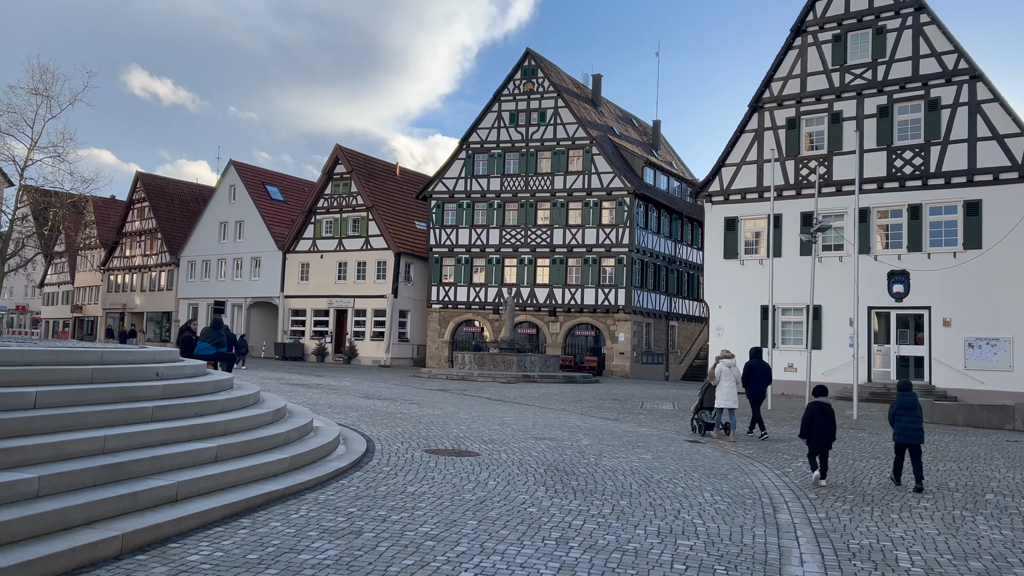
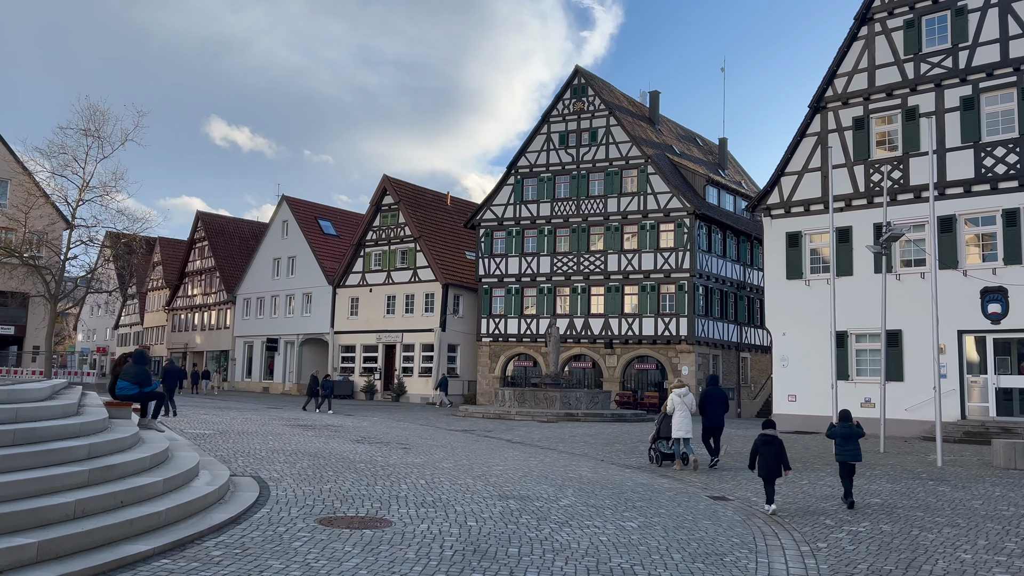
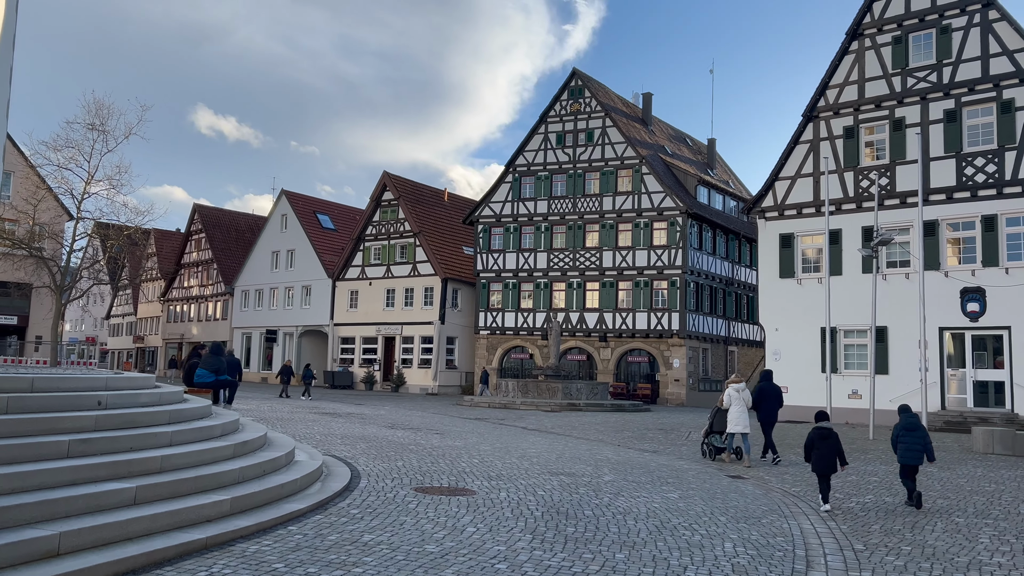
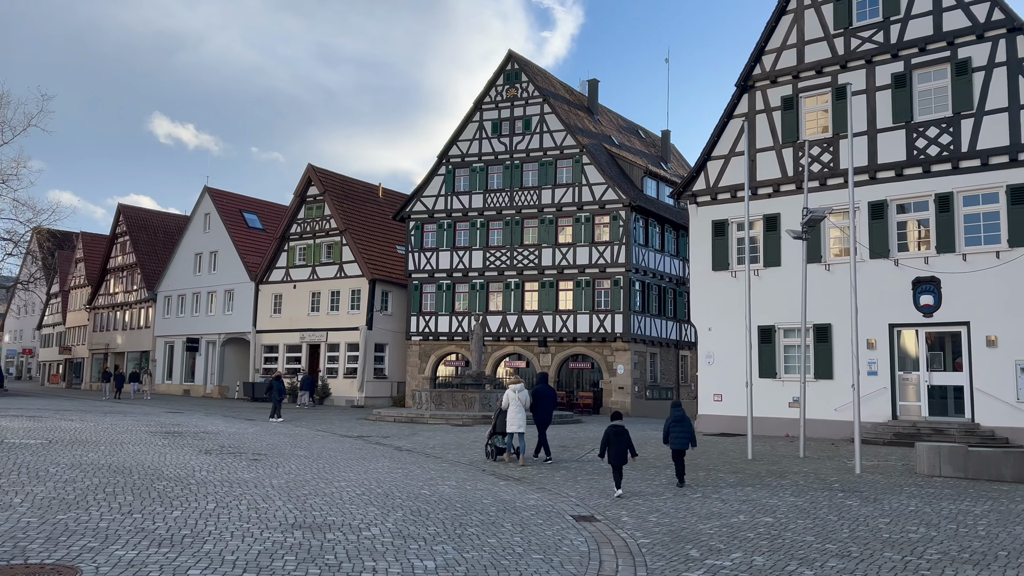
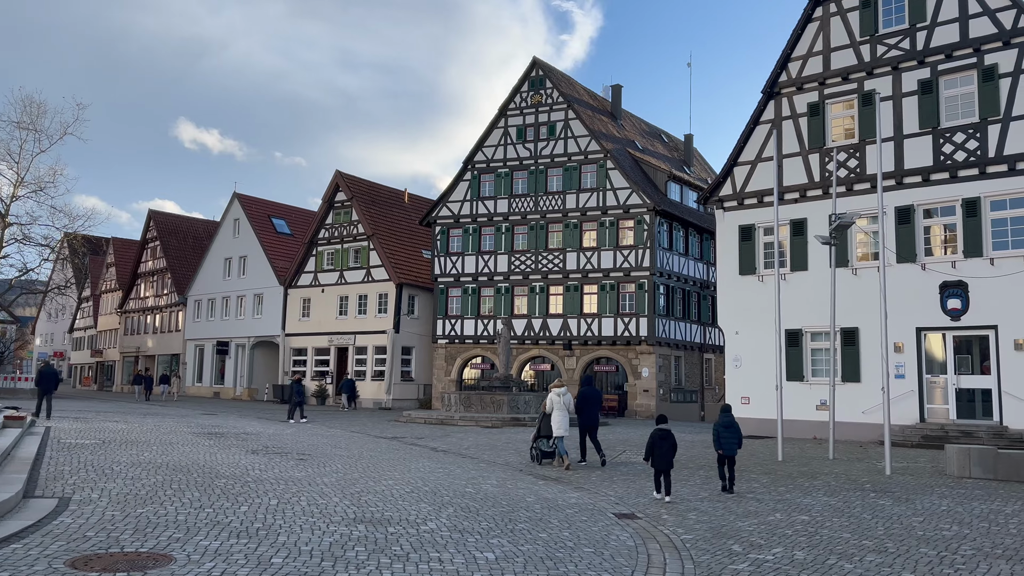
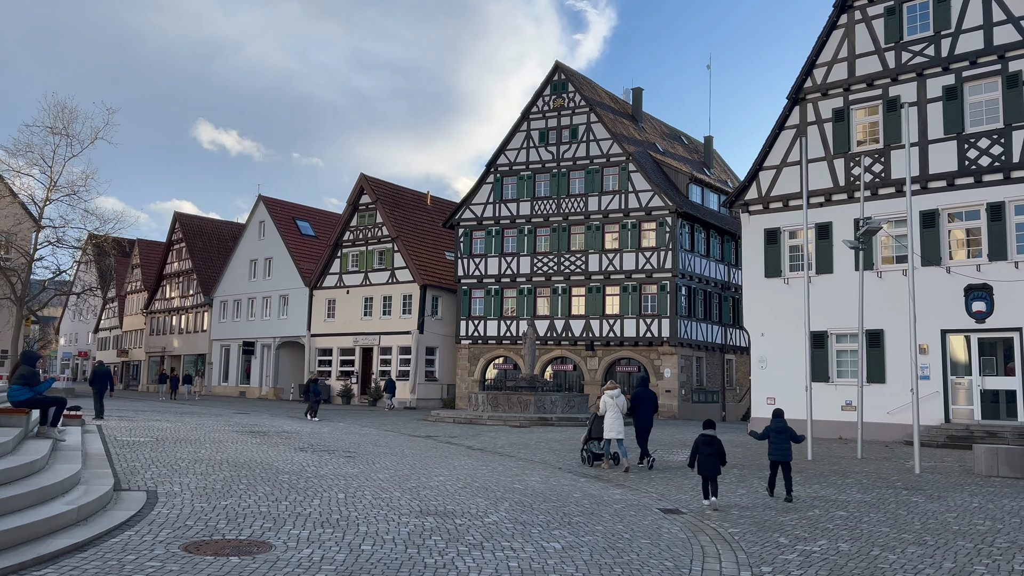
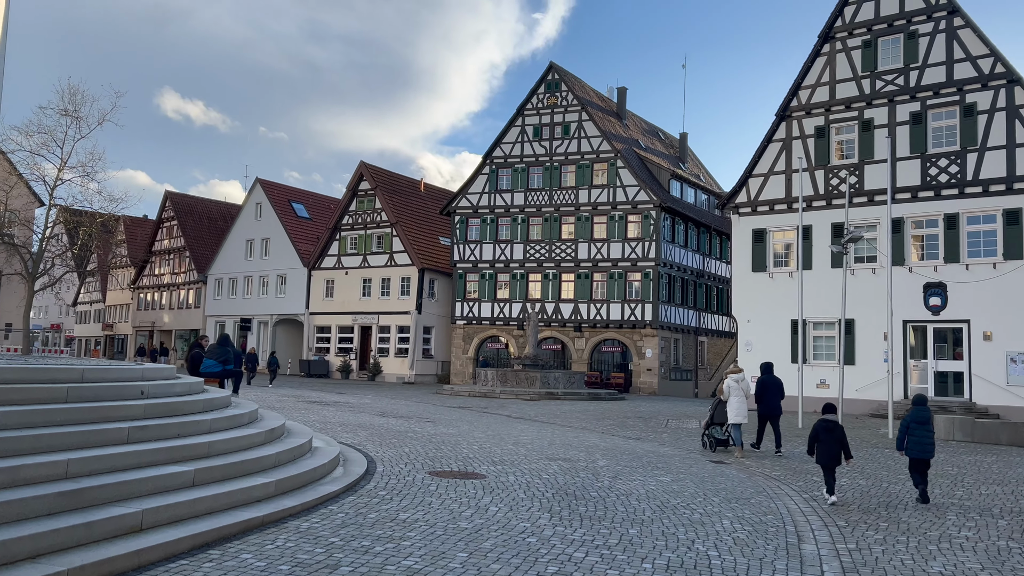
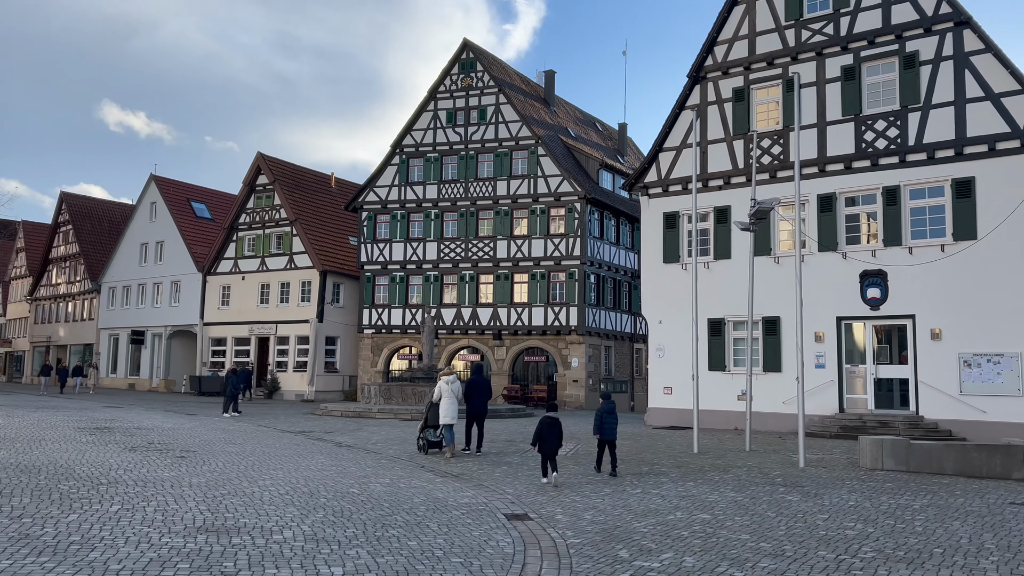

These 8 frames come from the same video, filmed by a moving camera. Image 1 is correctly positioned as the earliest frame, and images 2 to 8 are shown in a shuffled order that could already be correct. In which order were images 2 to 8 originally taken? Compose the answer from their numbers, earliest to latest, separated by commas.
7, 3, 2, 6, 5, 4, 8
